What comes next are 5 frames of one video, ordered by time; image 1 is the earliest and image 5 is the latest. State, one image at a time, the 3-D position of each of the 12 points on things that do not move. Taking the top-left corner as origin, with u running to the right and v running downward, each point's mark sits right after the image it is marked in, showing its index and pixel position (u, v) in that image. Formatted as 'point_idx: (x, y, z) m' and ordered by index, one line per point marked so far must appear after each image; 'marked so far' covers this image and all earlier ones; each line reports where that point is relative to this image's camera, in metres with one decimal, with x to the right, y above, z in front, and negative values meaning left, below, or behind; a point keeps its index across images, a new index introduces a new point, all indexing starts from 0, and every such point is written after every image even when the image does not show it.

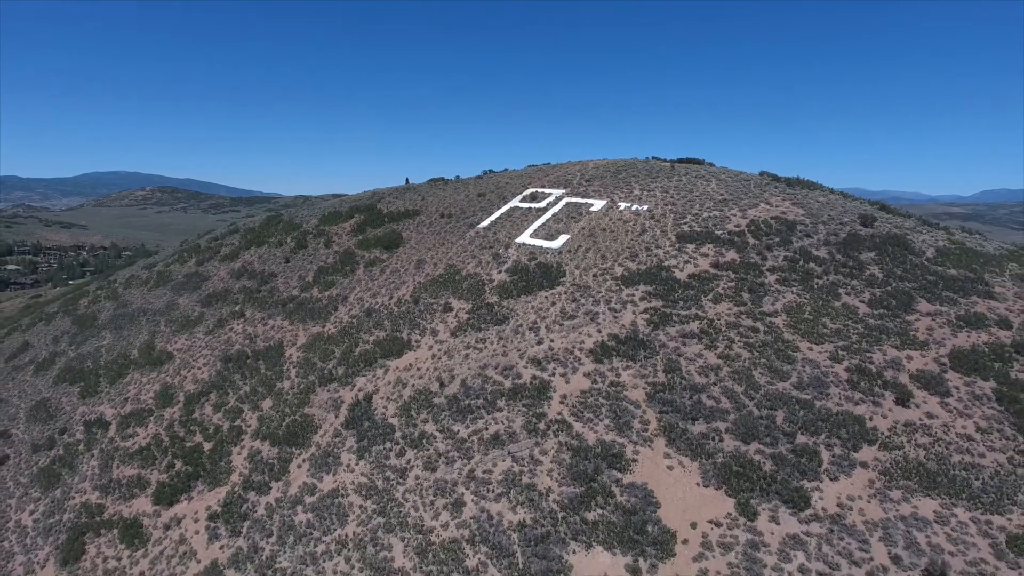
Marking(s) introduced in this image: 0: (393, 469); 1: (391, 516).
0: (-4.6, -6.9, +18.0) m
1: (-4.3, -8.1, +16.6) m
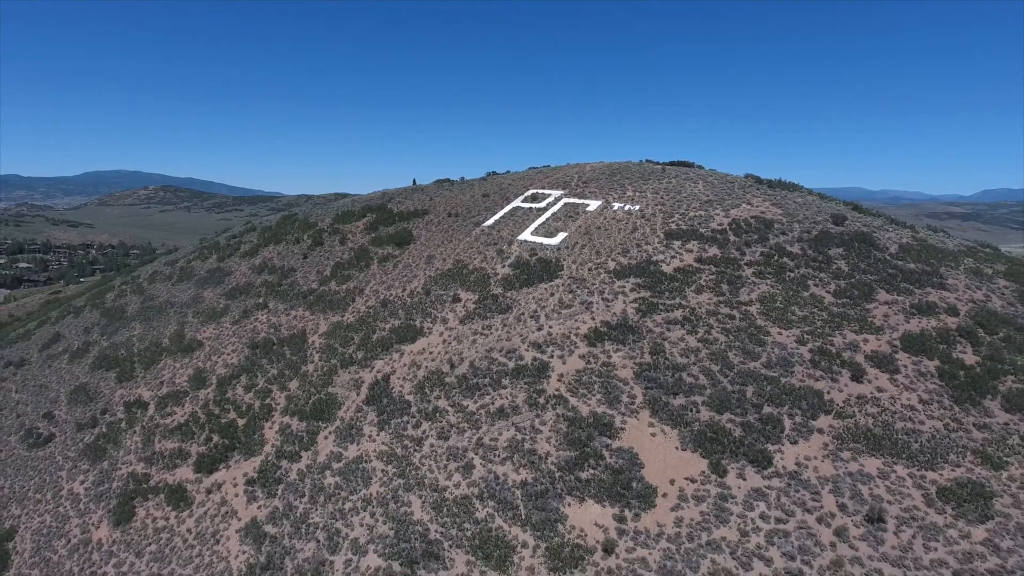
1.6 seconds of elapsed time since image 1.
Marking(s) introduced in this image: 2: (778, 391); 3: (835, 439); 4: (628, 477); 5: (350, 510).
0: (-4.4, -6.5, +20.4) m
1: (-4.1, -7.7, +19.0) m
2: (+10.6, -4.1, +18.8) m
3: (+11.8, -5.5, +17.2) m
4: (+4.3, -6.9, +17.3) m
5: (-6.4, -8.8, +18.7) m
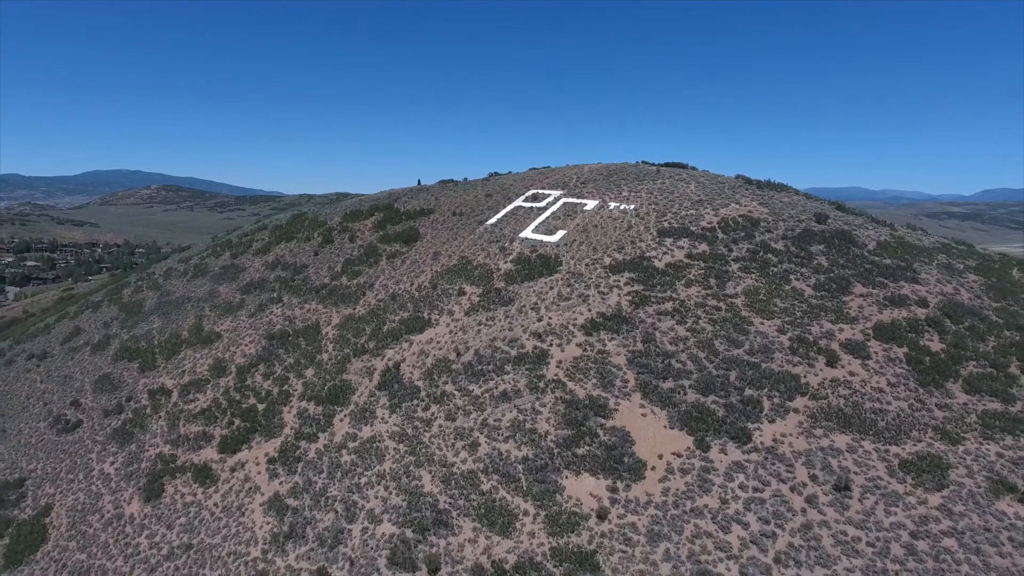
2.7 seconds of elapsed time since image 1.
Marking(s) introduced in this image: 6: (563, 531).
0: (-4.3, -6.2, +22.0) m
1: (-4.0, -7.3, +20.7) m
2: (+10.7, -3.8, +20.4) m
3: (+11.9, -5.2, +18.8) m
4: (+4.4, -6.6, +18.9) m
5: (-6.3, -8.5, +20.4) m
6: (+1.8, -8.9, +17.1) m
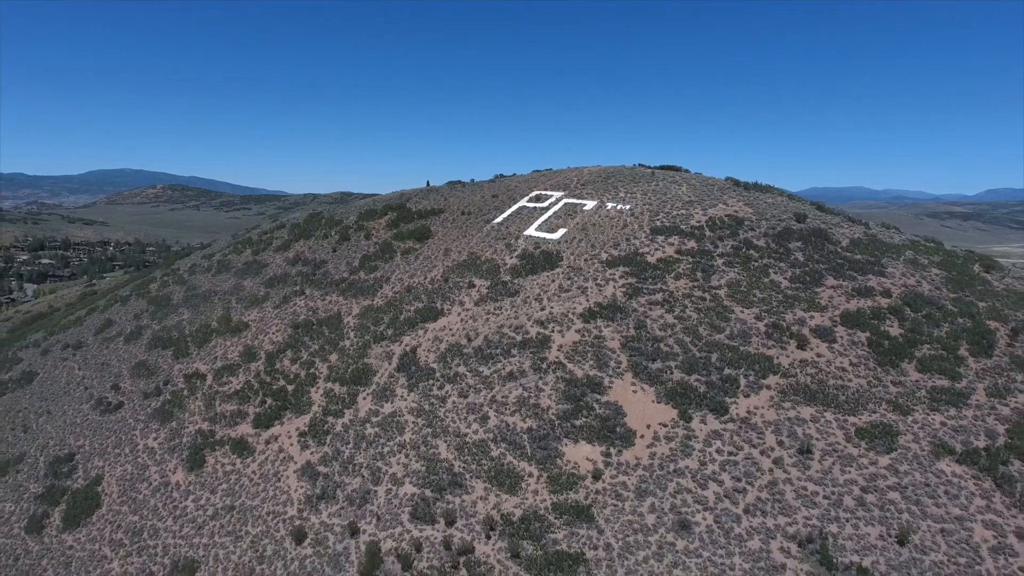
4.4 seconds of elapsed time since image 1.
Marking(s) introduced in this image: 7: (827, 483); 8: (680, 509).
0: (-4.0, -5.8, +24.7) m
1: (-3.7, -6.9, +23.3) m
2: (+11.0, -3.4, +23.0) m
3: (+12.2, -4.8, +21.4) m
4: (+4.6, -6.2, +21.5) m
5: (-6.1, -8.1, +23.0) m
6: (+2.1, -8.5, +19.7) m
7: (+12.3, -7.6, +18.4) m
8: (+6.6, -8.7, +18.3) m
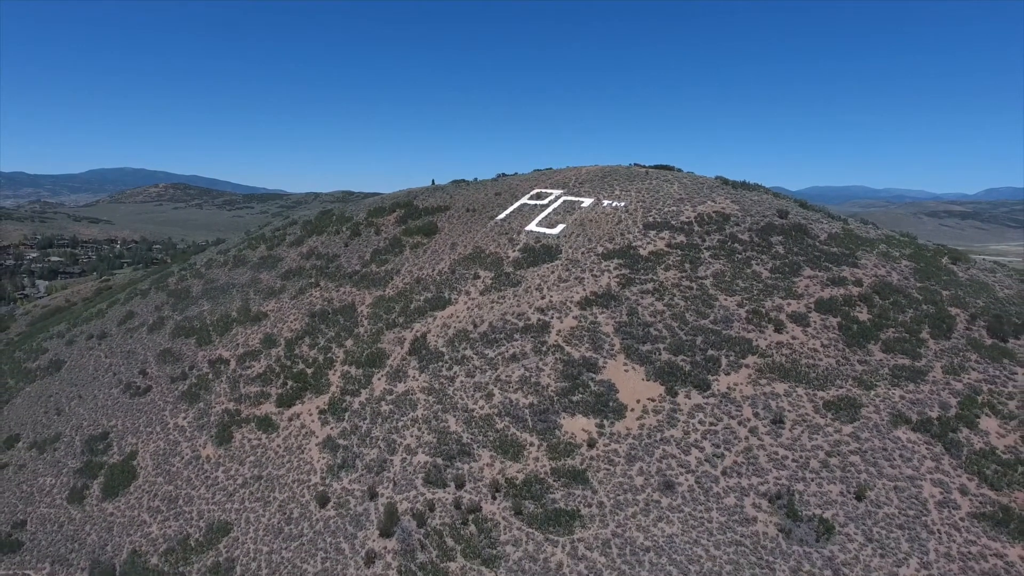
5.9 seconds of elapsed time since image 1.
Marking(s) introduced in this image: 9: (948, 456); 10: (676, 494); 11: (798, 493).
0: (-3.9, -5.2, +27.0) m
1: (-3.6, -6.3, +25.6) m
2: (+11.2, -2.8, +25.3) m
3: (+12.4, -4.2, +23.7) m
4: (+4.8, -5.6, +23.8) m
5: (-5.9, -7.5, +25.3) m
6: (+2.3, -7.9, +22.0) m
7: (+12.5, -7.1, +20.6) m
8: (+6.7, -8.1, +20.6) m
9: (+18.3, -7.0, +19.7) m
10: (+6.9, -8.7, +19.9) m
11: (+11.7, -8.4, +19.2) m
